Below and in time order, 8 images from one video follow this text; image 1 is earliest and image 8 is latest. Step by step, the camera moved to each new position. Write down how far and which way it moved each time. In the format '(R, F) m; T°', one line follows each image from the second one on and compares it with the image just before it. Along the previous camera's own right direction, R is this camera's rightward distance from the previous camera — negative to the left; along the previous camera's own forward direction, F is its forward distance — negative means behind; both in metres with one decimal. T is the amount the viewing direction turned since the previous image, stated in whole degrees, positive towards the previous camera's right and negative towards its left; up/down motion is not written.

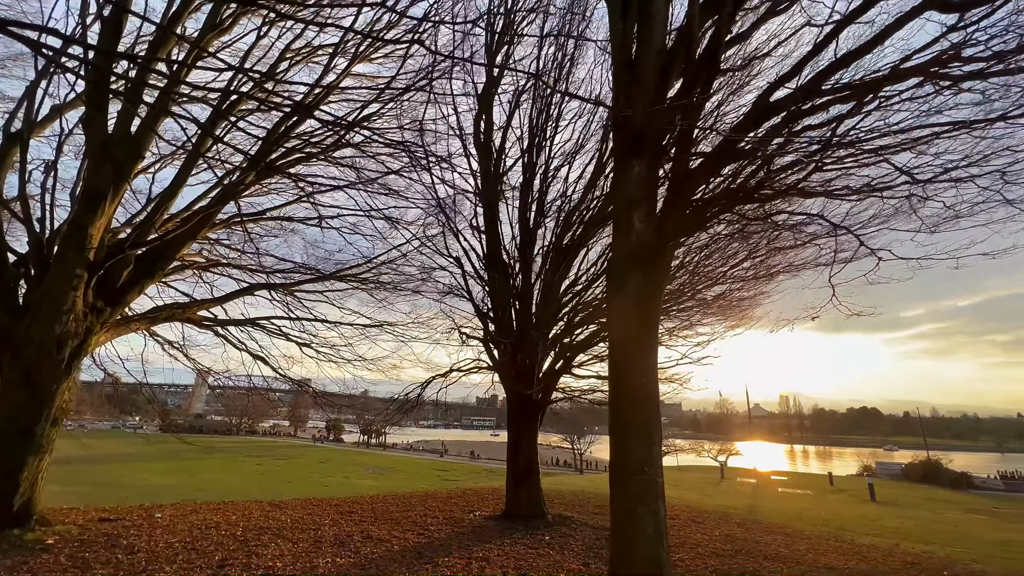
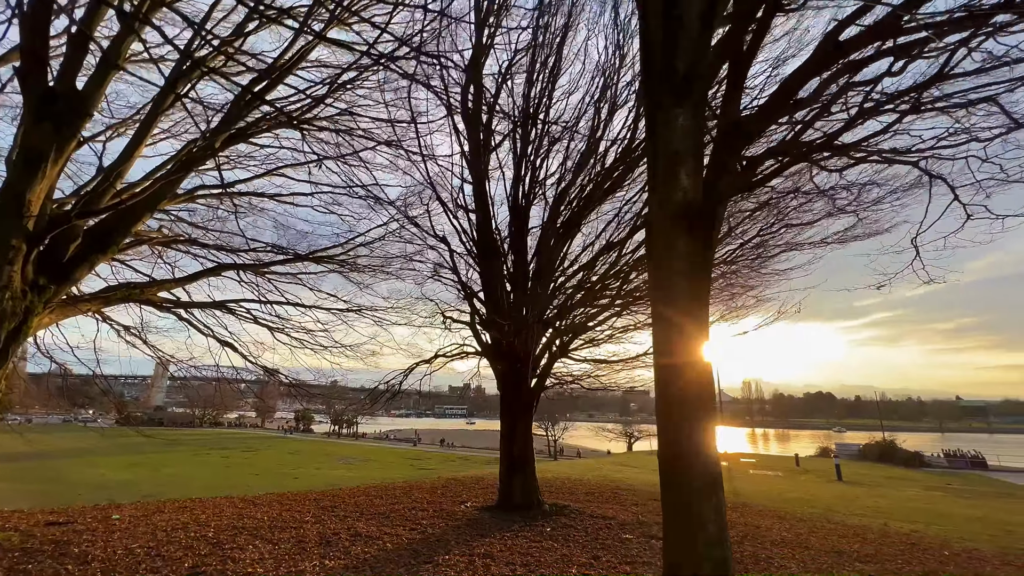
(-0.4, +0.5) m; +3°
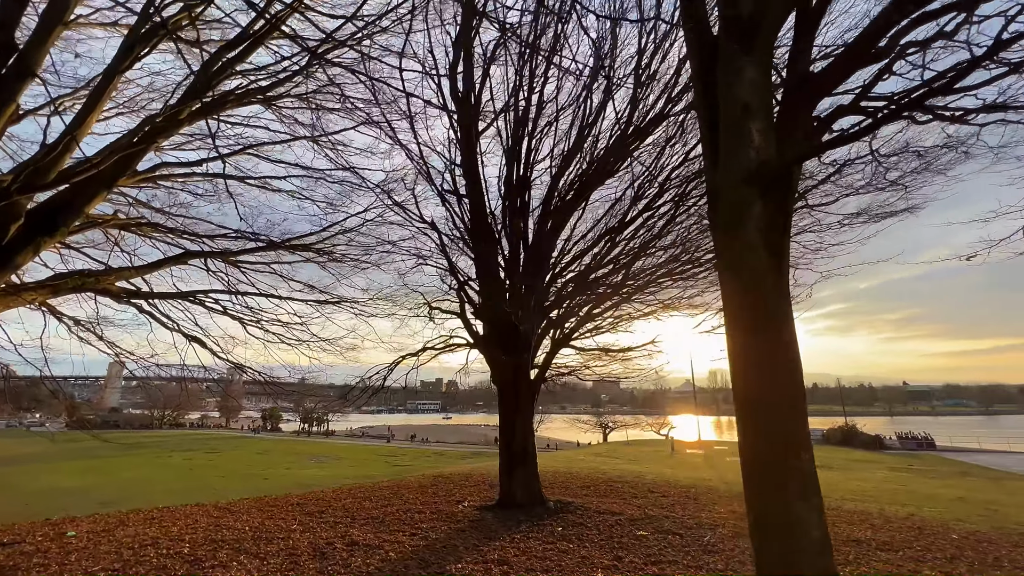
(-0.5, +0.5) m; +4°
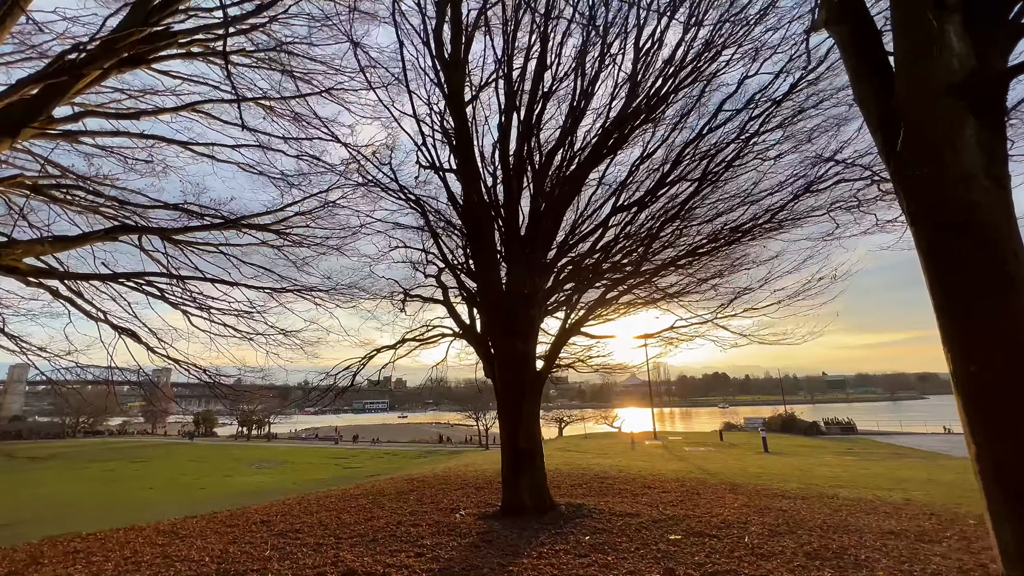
(-0.9, +0.9) m; +6°
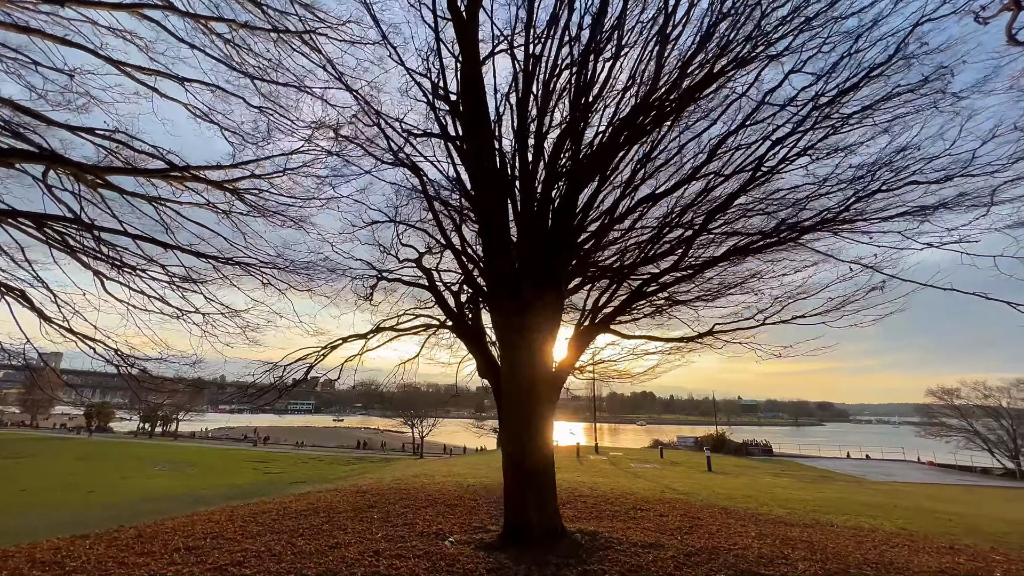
(-1.1, +1.2) m; +7°
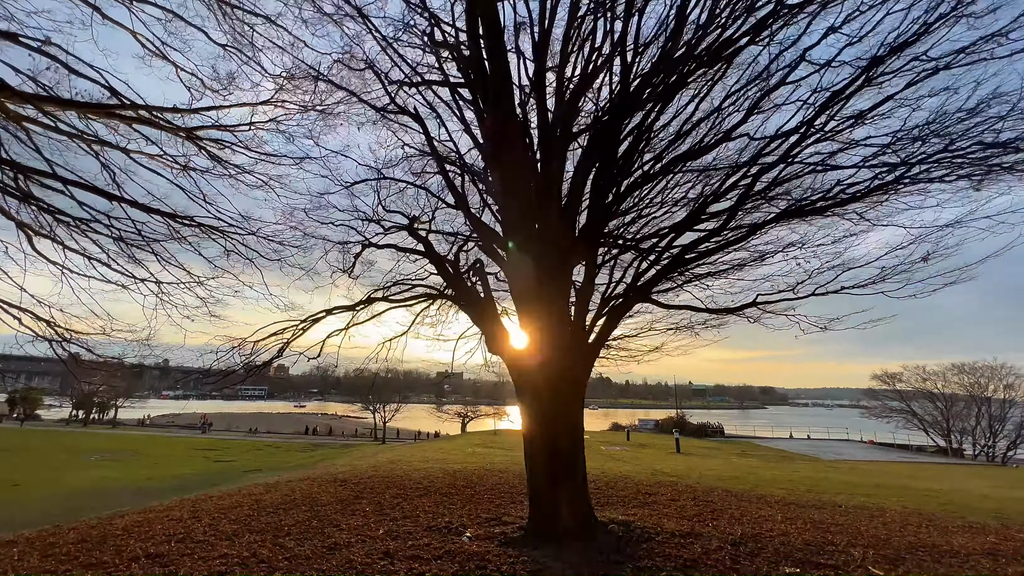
(-0.8, +0.8) m; +5°
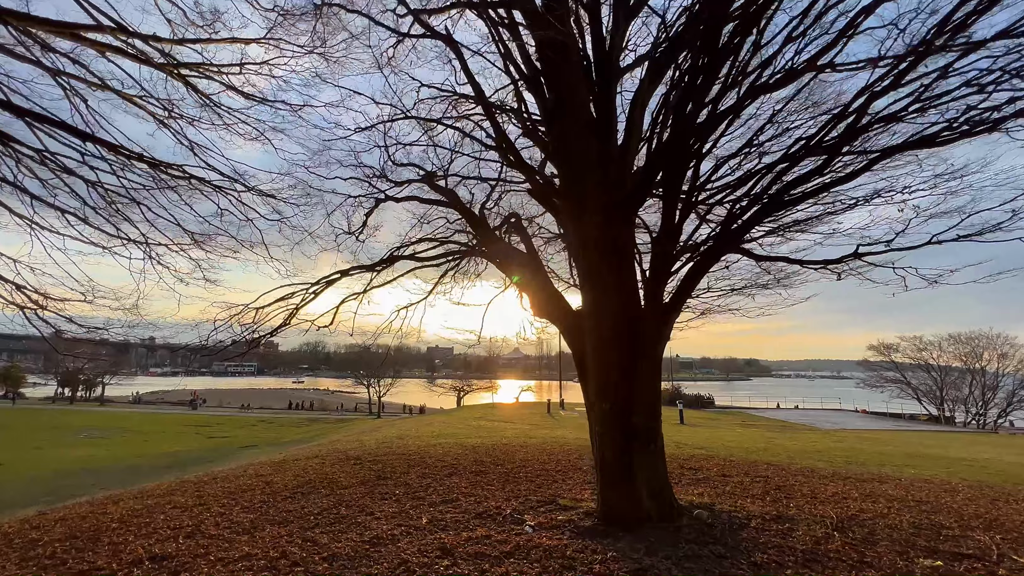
(-0.8, +0.9) m; +1°
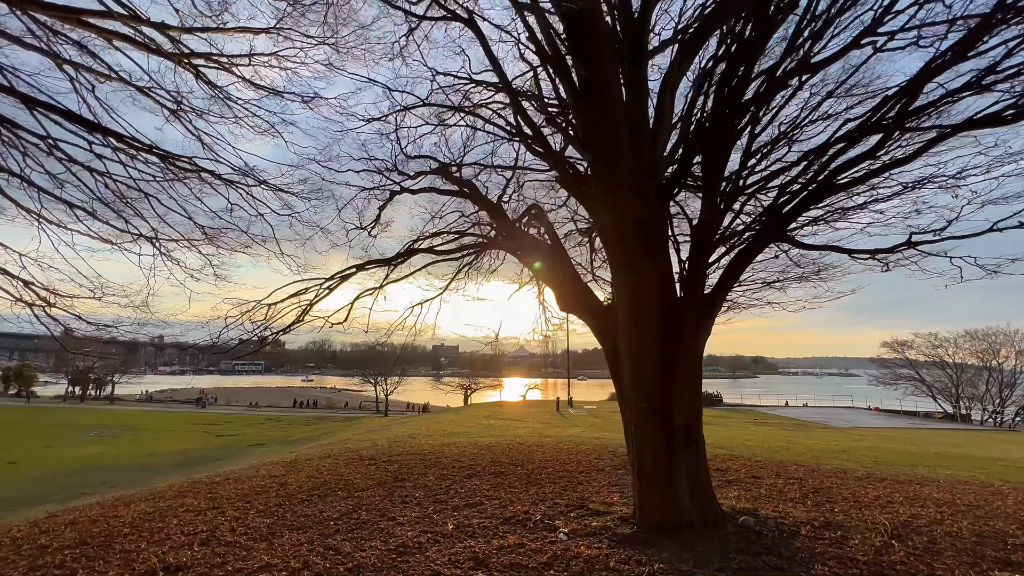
(-0.3, +0.3) m; -1°
